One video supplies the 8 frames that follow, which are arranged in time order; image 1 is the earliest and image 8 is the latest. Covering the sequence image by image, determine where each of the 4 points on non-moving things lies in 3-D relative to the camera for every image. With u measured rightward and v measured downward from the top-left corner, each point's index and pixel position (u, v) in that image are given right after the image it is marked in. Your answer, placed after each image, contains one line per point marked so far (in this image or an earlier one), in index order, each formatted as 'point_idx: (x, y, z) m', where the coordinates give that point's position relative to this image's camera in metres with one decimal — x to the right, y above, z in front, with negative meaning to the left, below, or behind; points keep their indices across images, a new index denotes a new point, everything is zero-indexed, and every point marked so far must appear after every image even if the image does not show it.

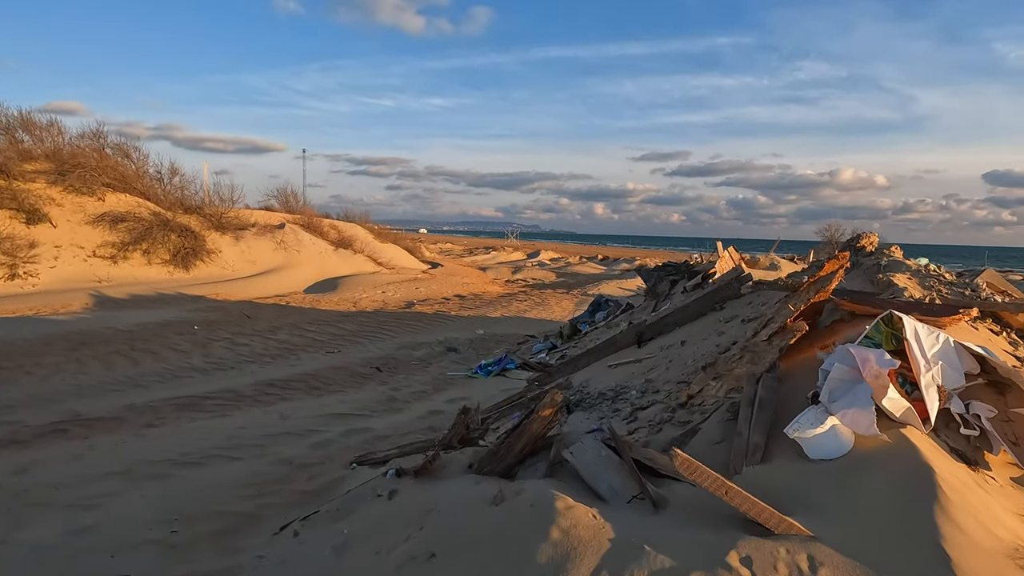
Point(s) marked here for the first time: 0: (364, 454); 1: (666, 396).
0: (-1.1, -1.3, +4.1) m
1: (+1.0, -0.7, +3.6) m
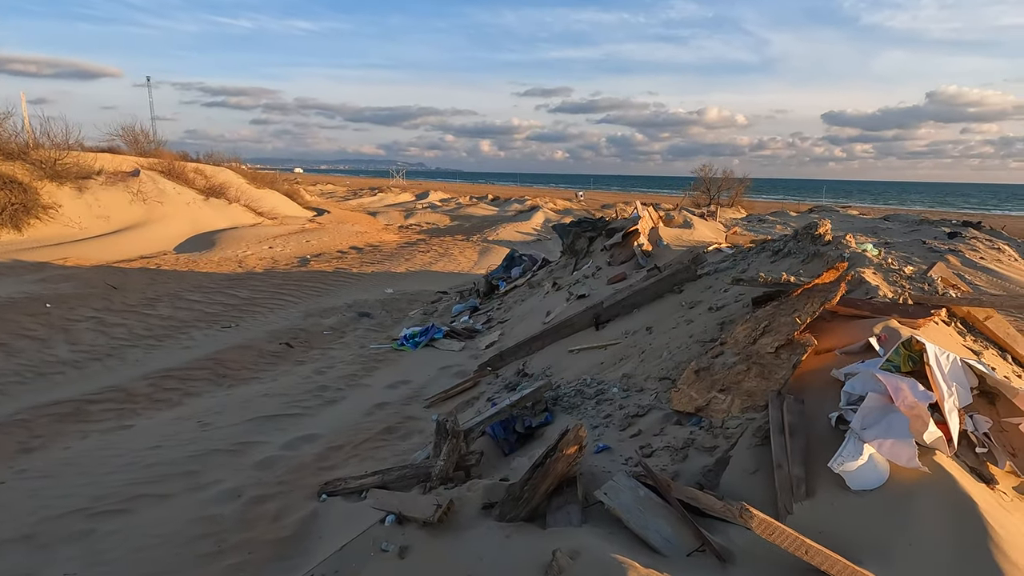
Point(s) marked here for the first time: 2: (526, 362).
0: (-1.2, -1.3, +3.7) m
1: (+1.0, -0.7, +3.6) m
2: (+0.1, -0.7, +5.4) m
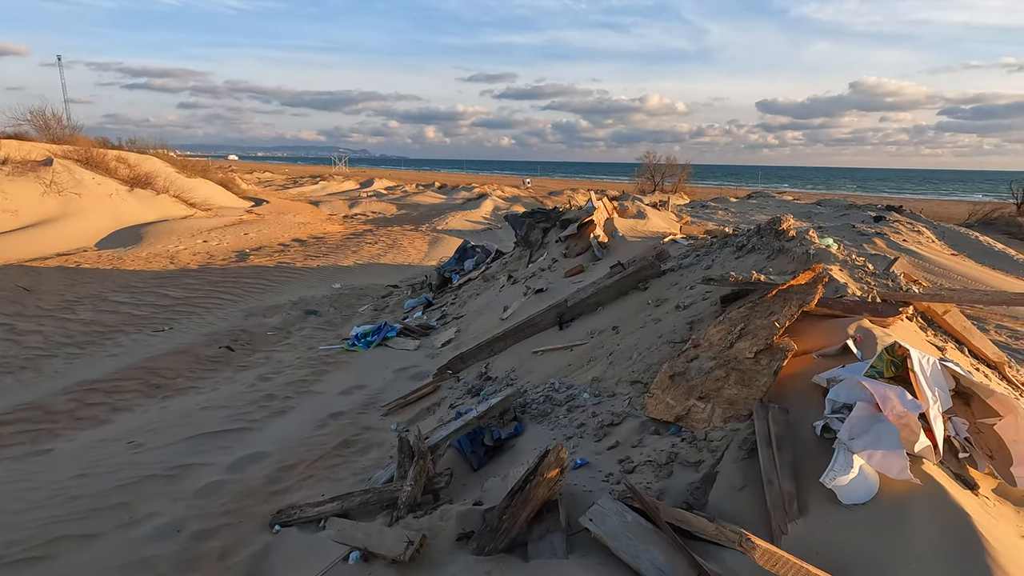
0: (-1.4, -1.4, +3.4) m
1: (+0.8, -0.8, +3.4) m
2: (-0.2, -0.7, +5.2) m
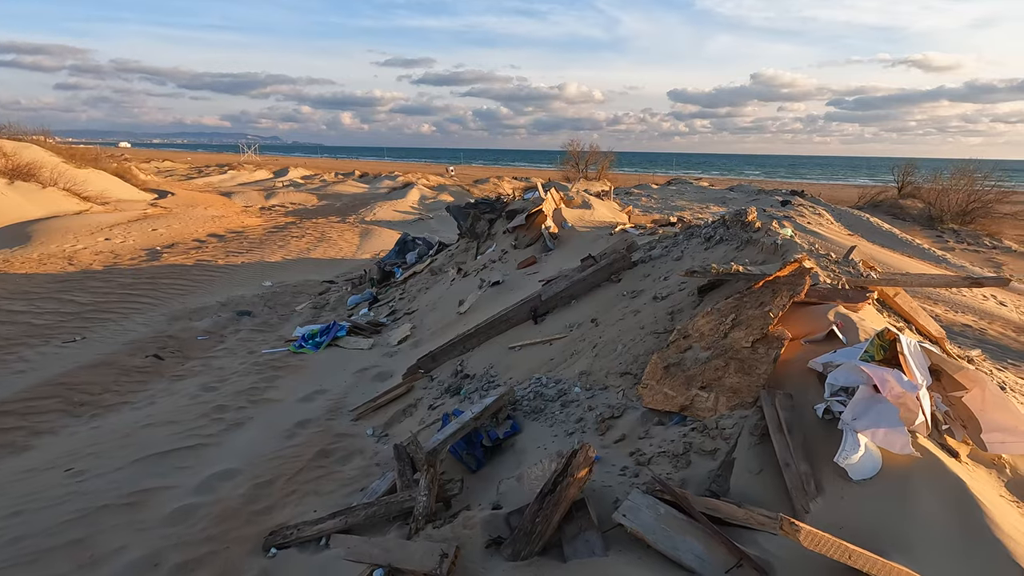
0: (-1.4, -1.5, +3.2) m
1: (+0.7, -0.7, +3.5) m
2: (-0.5, -0.7, +5.1) m
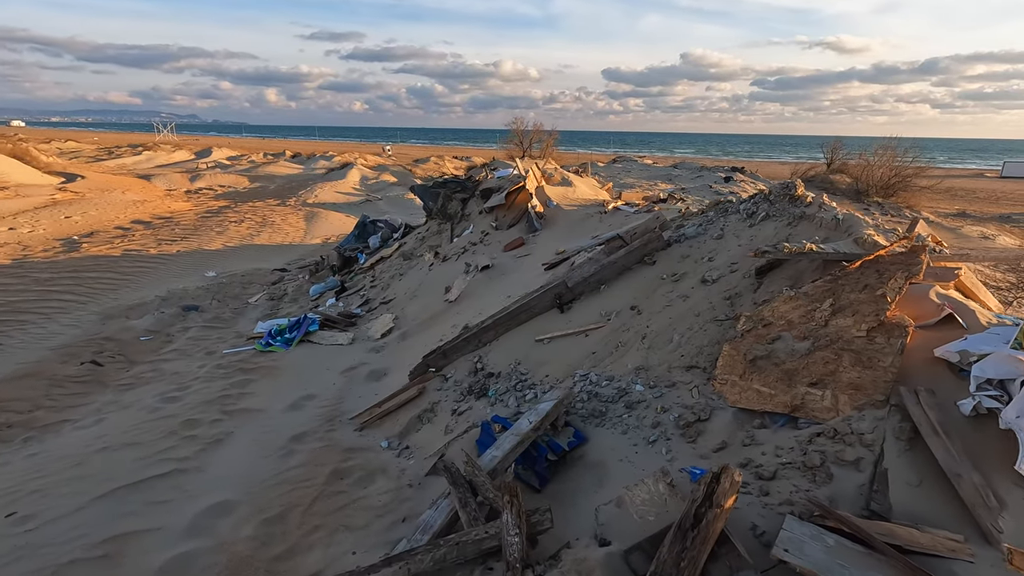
0: (-0.9, -1.4, +2.6) m
1: (+1.1, -0.6, +3.1) m
2: (-0.3, -0.6, +4.6) m
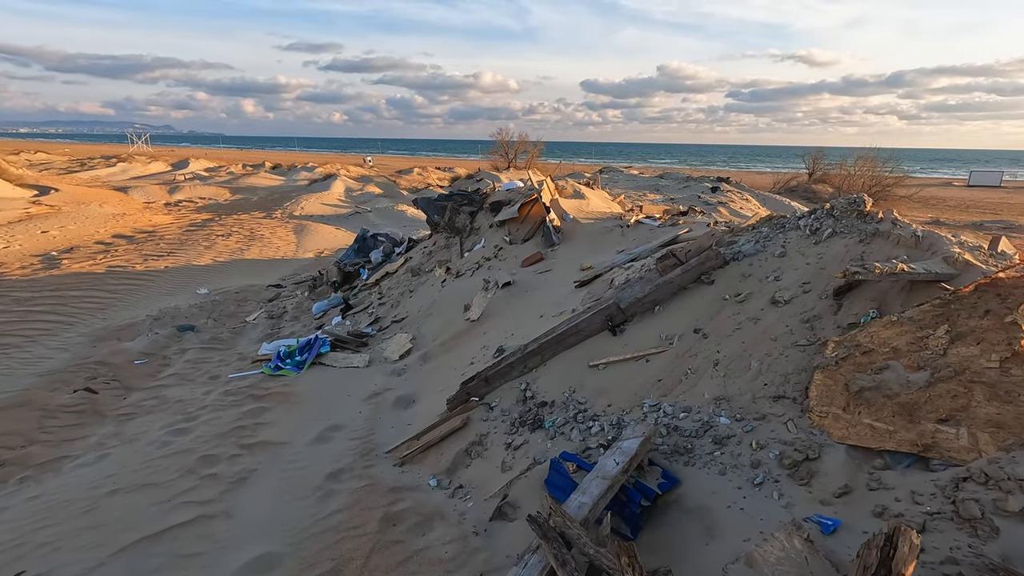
0: (-0.5, -1.6, +2.3) m
1: (+1.6, -0.8, +2.9) m
2: (+0.1, -0.8, +4.3) m
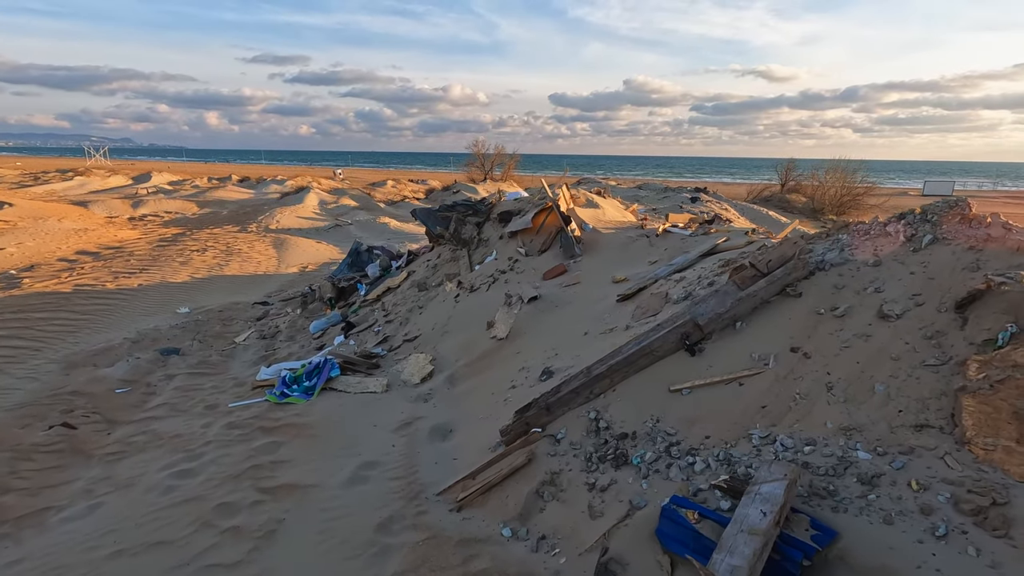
0: (+0.2, -1.7, +1.8) m
1: (+2.1, -0.8, +2.5) m
2: (+0.6, -0.9, +3.8) m
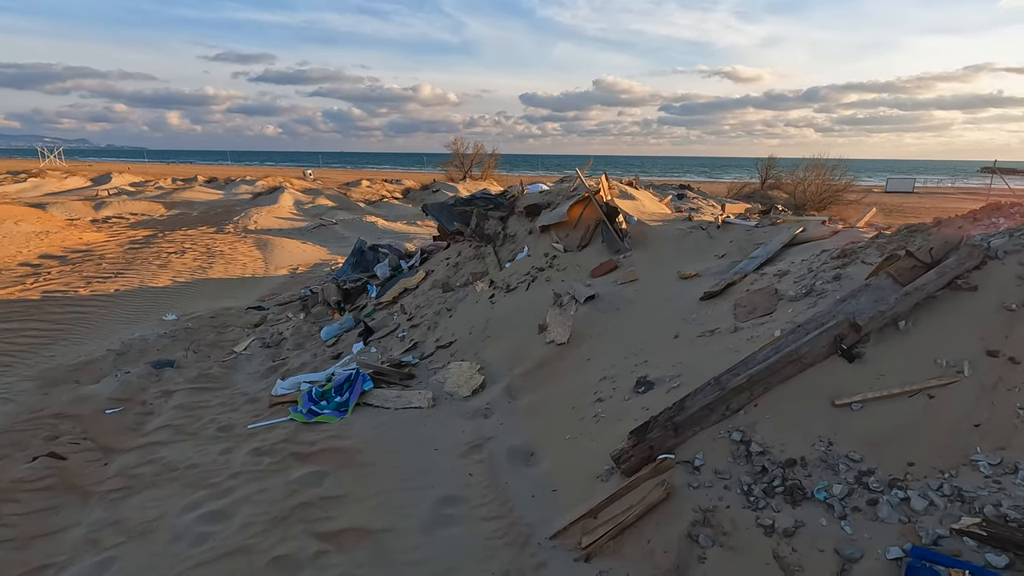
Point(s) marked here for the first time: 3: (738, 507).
0: (+1.0, -1.7, +1.1) m
1: (+3.0, -0.8, +1.9) m
2: (+1.4, -0.9, +3.2) m
3: (+1.2, -1.2, +2.9) m
